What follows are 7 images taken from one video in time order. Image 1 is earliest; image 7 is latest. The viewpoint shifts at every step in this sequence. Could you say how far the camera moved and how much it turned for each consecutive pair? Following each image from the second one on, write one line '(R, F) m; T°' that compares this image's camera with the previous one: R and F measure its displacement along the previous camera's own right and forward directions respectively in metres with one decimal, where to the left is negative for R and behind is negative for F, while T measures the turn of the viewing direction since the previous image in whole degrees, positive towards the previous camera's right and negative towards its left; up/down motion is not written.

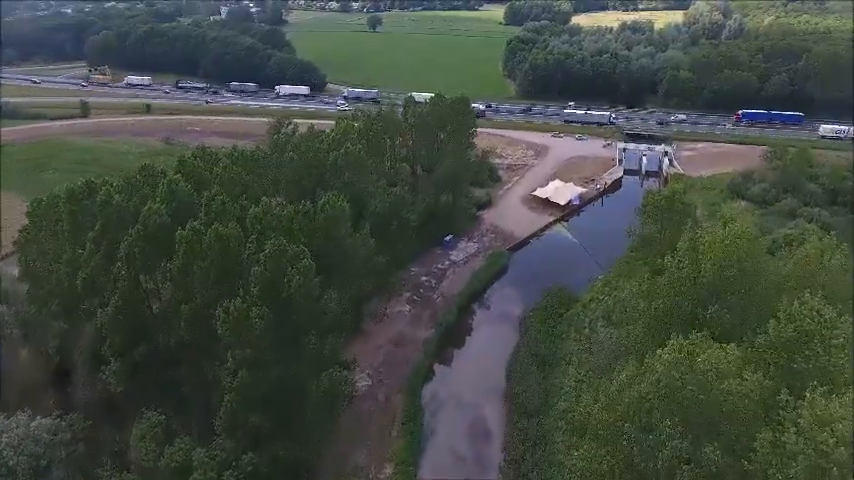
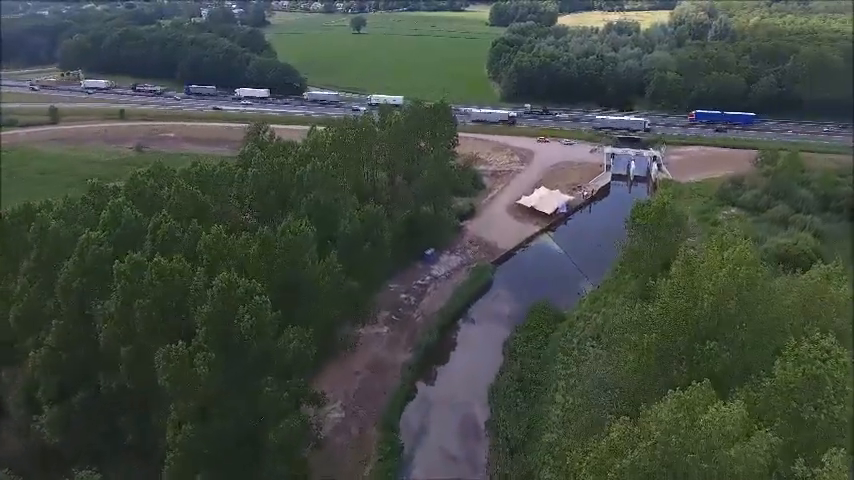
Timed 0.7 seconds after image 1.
(+0.8, +2.2) m; +1°
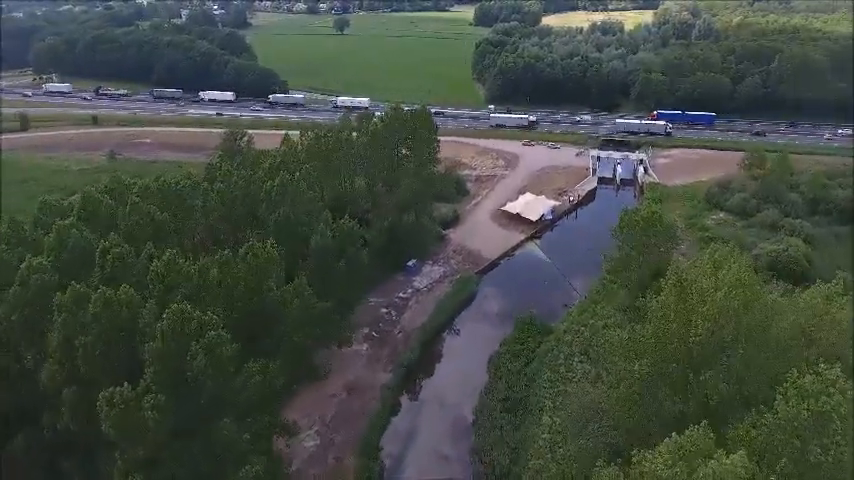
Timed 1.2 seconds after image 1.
(+0.5, +1.6) m; +1°
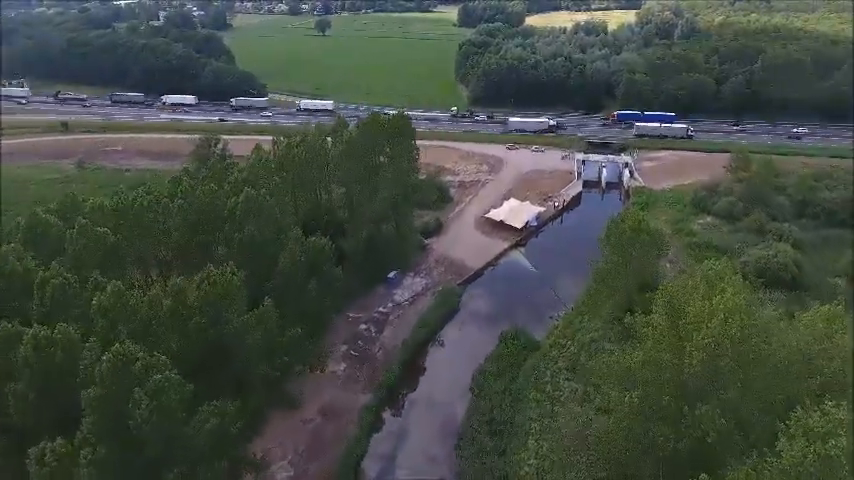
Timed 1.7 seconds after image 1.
(+0.5, +1.6) m; +1°
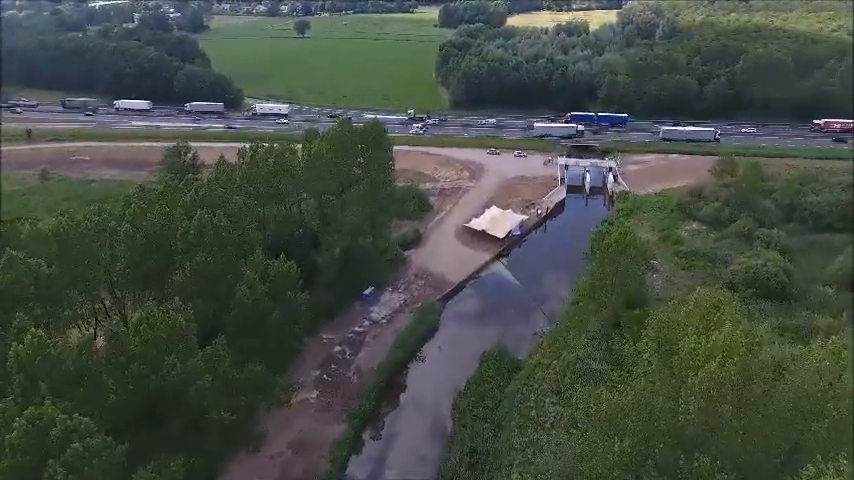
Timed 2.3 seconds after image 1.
(+0.6, +1.9) m; +1°
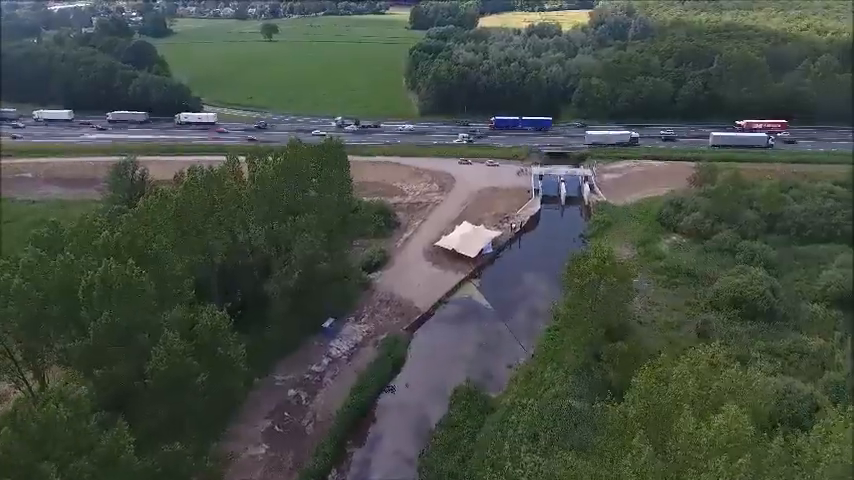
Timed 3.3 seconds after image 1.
(+1.1, +3.2) m; +2°
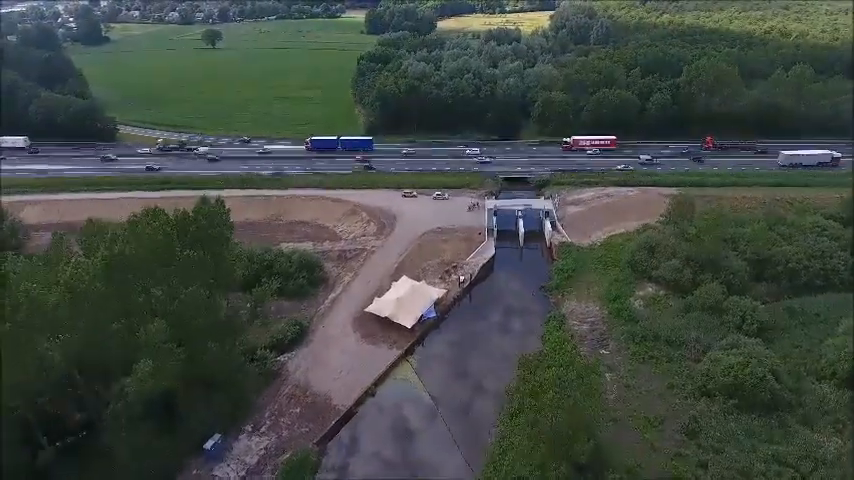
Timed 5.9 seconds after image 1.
(+3.2, +8.2) m; +3°
